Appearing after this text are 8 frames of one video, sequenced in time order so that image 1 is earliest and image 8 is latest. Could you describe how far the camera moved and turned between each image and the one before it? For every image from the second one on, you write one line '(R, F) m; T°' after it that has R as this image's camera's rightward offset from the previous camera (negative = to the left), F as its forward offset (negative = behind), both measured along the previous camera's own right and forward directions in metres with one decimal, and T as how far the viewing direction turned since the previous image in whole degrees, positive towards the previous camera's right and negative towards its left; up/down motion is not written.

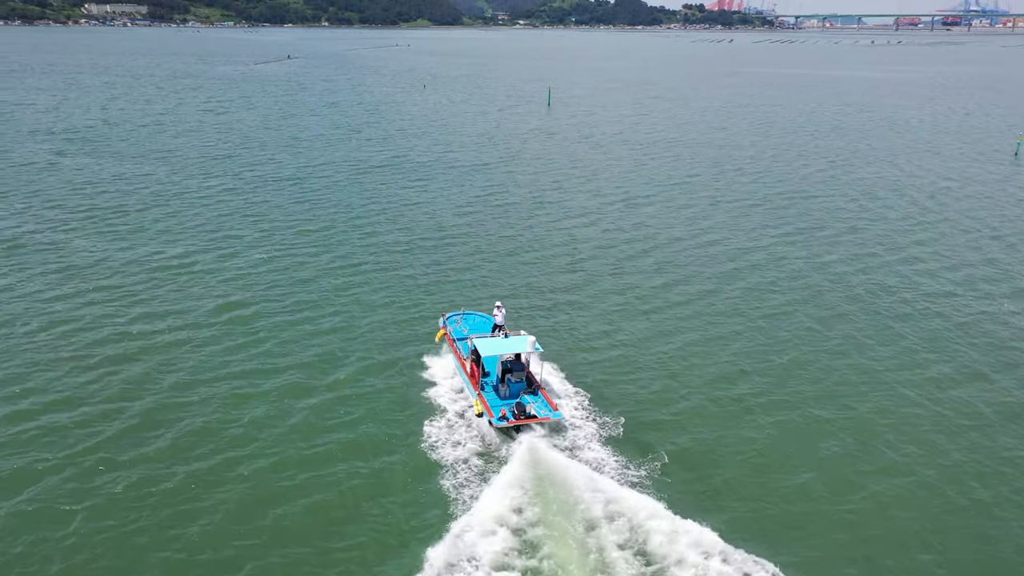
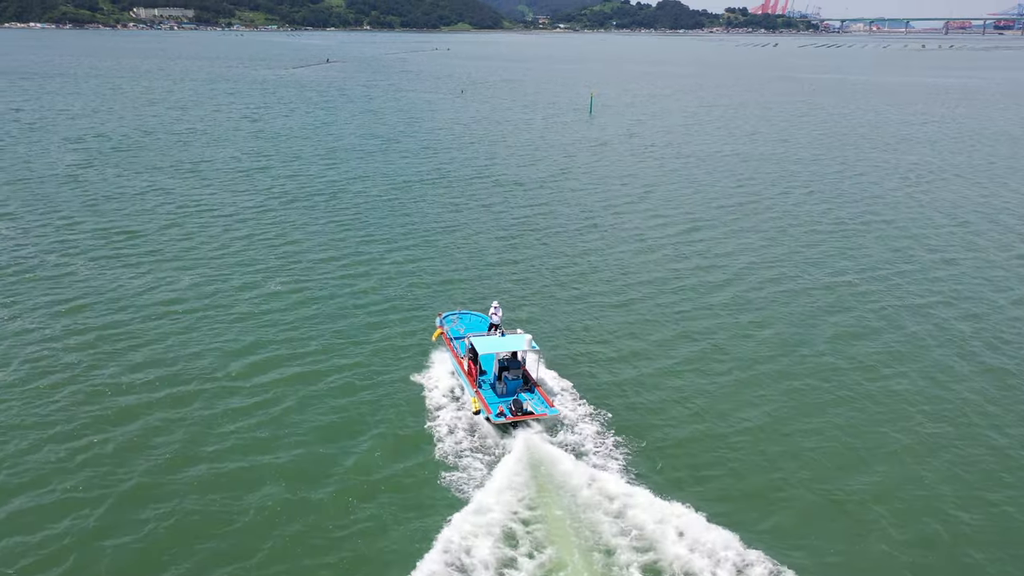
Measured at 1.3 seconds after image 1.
(-0.8, +4.8) m; -3°
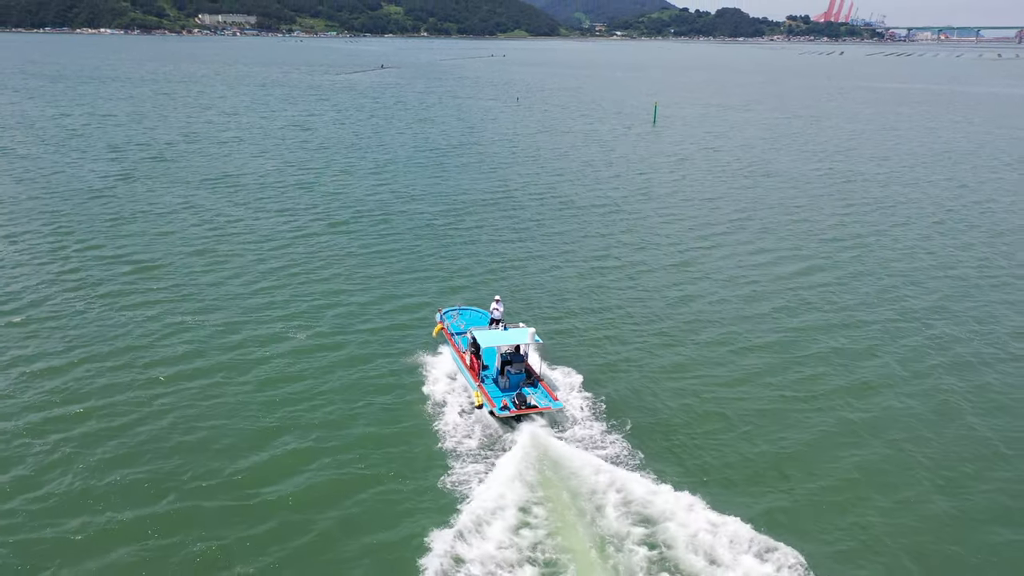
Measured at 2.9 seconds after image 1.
(-1.4, +7.3) m; -4°
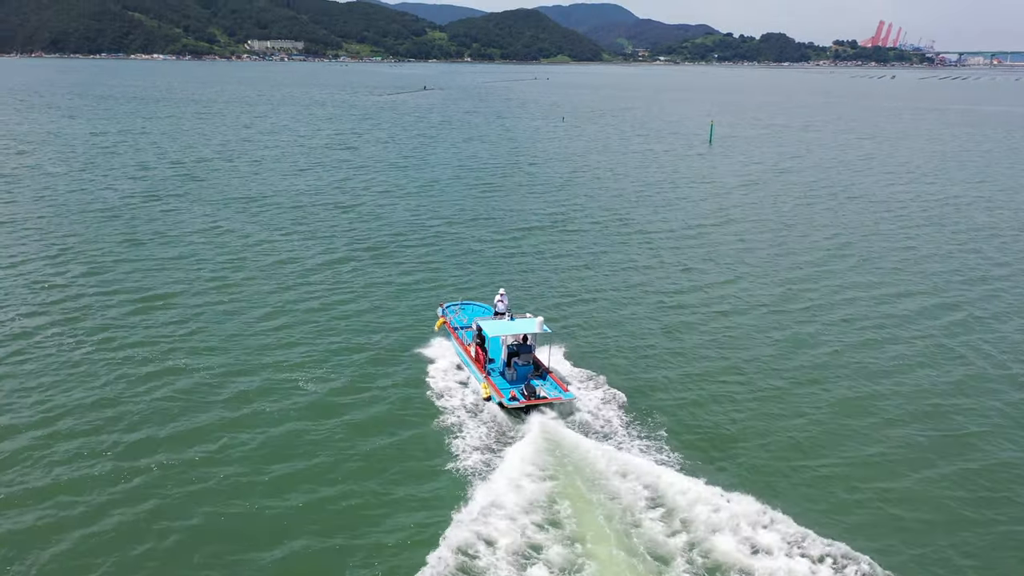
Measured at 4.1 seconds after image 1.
(-1.5, +7.0) m; -3°
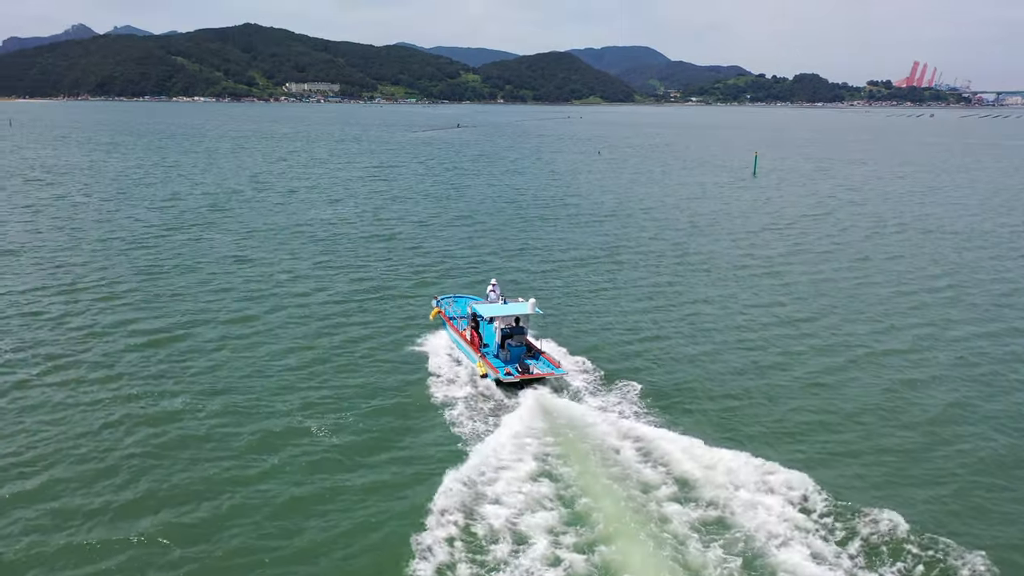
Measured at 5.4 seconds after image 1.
(-1.2, +4.7) m; -2°
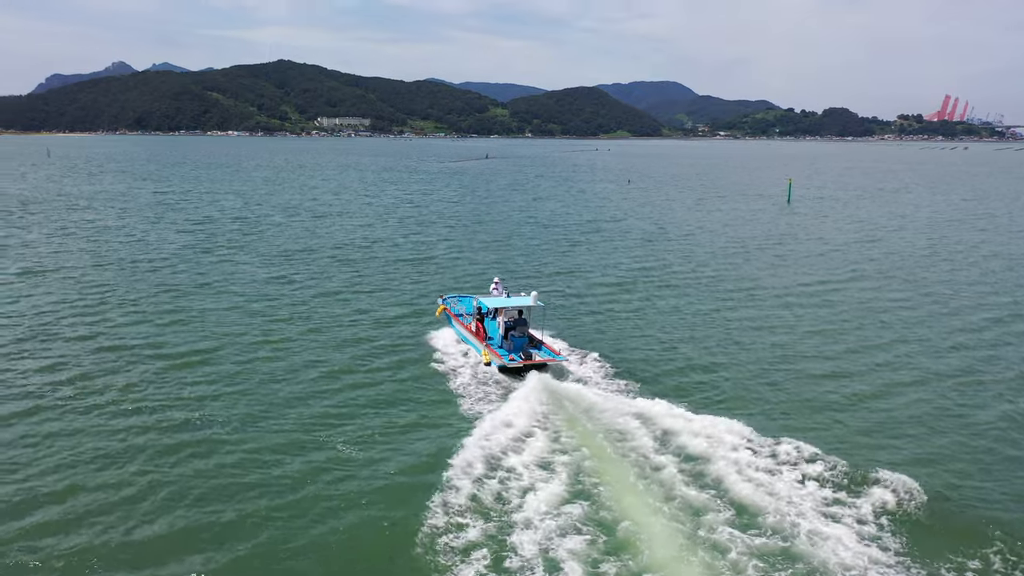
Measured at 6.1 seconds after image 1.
(-0.5, +1.6) m; -2°
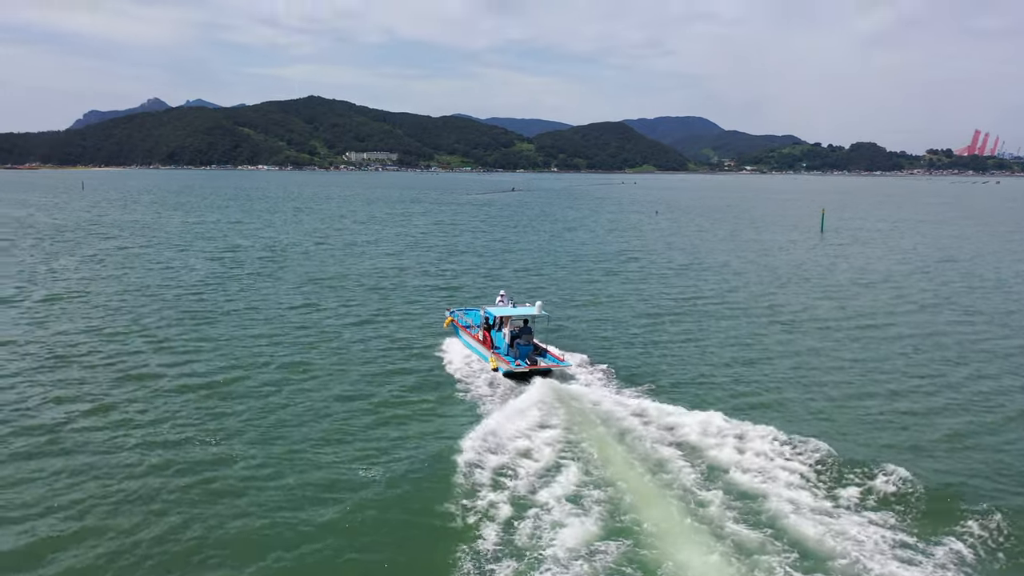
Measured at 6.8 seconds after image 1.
(-0.5, +1.4) m; -2°
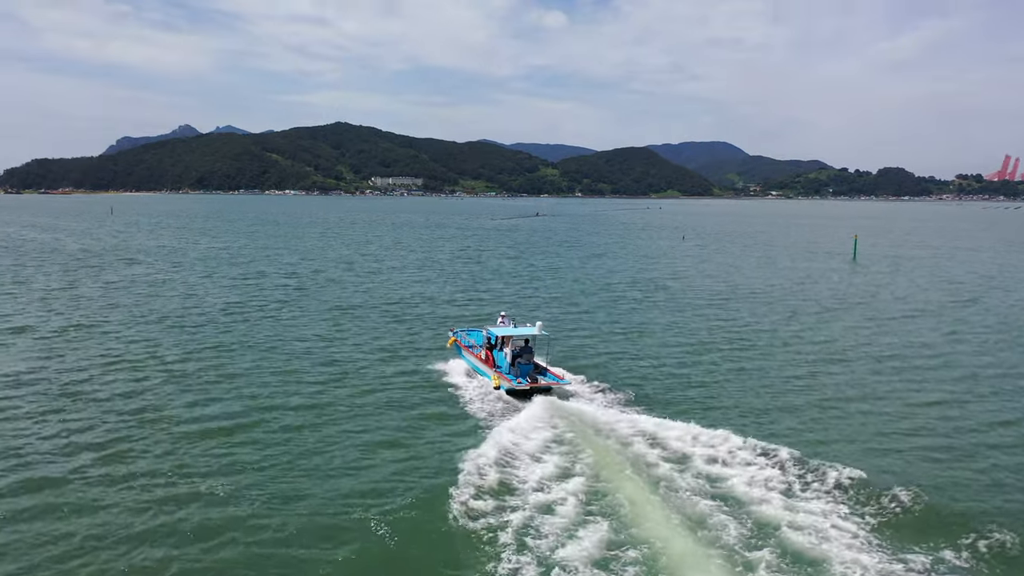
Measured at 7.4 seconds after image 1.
(-0.4, +1.8) m; -2°
